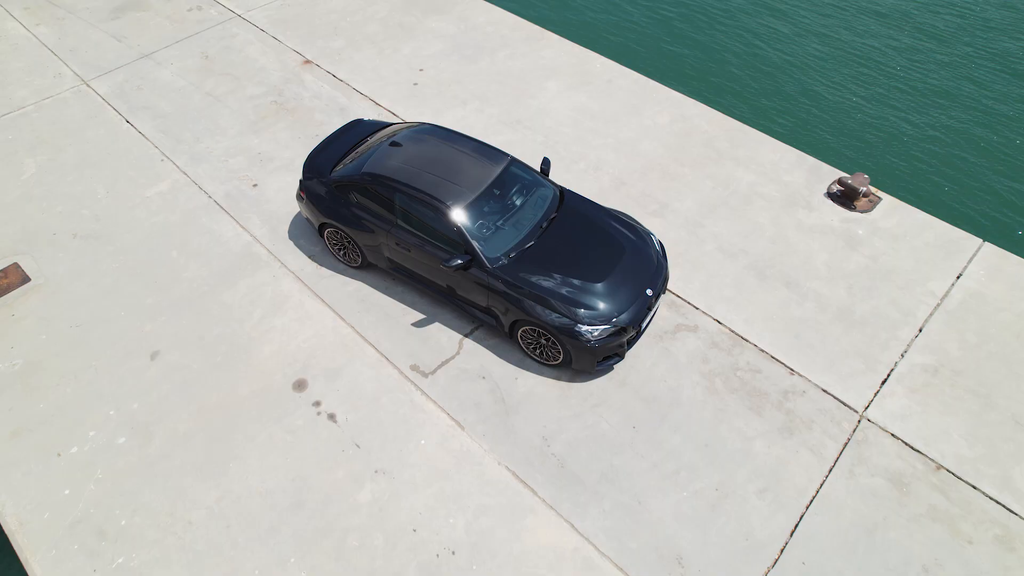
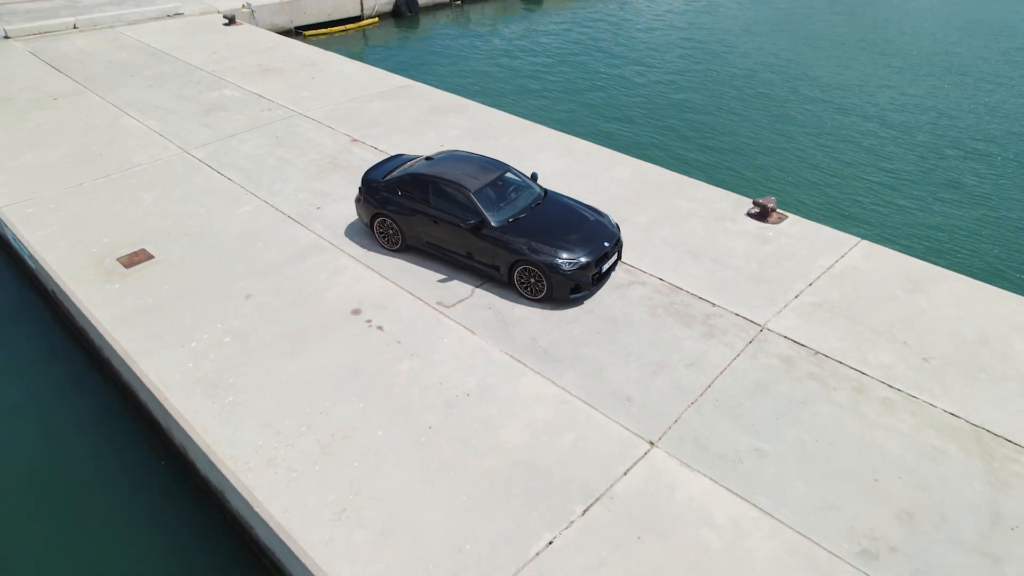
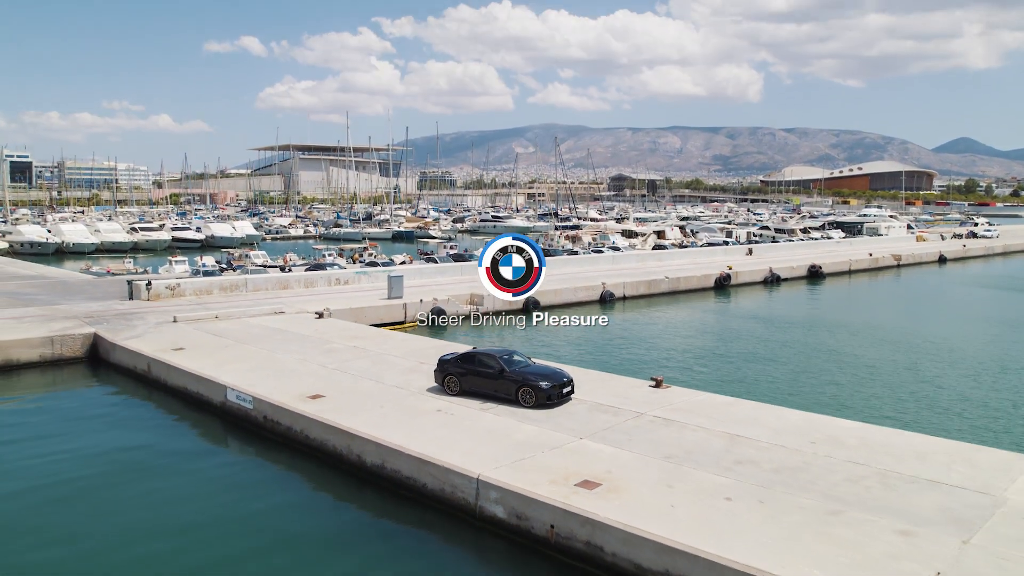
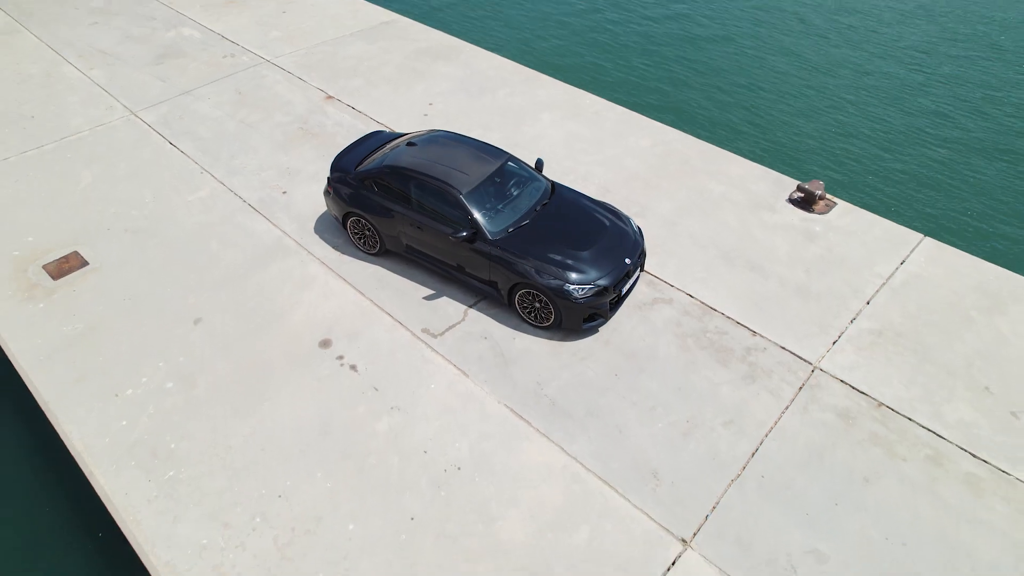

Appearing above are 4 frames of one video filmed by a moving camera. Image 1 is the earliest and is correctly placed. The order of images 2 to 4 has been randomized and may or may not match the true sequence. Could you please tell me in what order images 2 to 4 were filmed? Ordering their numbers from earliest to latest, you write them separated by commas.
4, 2, 3
